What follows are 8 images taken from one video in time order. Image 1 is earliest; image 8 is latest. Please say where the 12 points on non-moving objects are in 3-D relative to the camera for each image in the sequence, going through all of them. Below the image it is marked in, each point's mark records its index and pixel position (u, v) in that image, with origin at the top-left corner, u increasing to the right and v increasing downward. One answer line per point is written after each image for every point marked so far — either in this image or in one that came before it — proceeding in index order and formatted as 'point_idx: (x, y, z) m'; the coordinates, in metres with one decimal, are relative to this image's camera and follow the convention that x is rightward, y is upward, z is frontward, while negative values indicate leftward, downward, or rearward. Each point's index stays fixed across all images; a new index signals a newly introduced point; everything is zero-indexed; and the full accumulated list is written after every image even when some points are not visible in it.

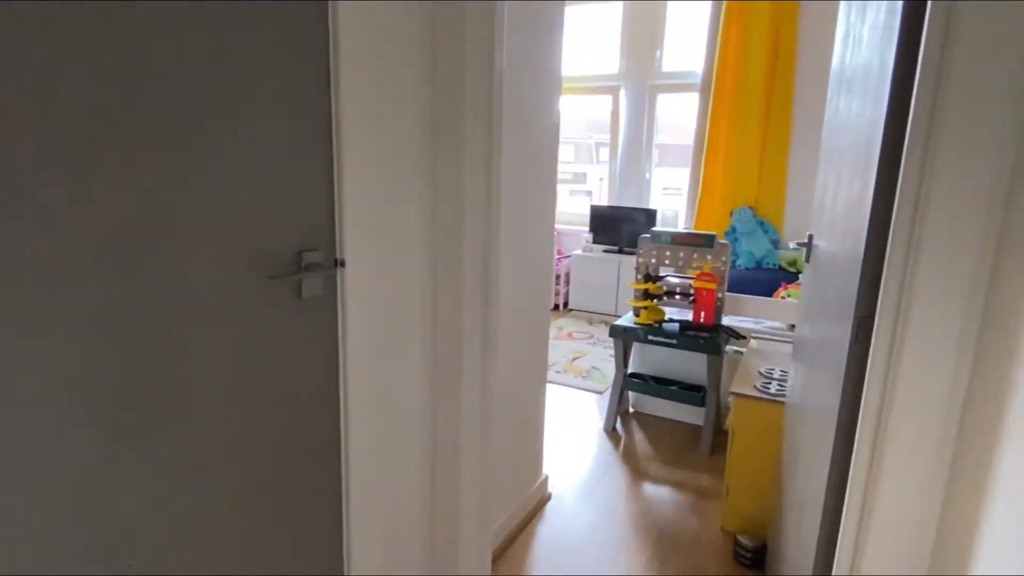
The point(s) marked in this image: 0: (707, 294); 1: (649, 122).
0: (+0.9, 0.0, +2.8) m
1: (+1.2, +1.5, +5.2) m
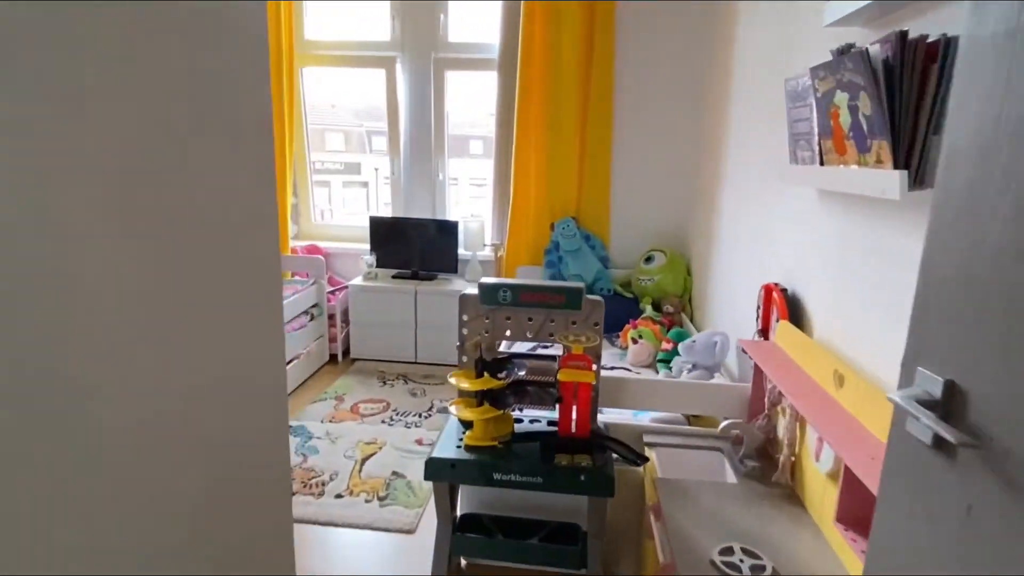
0: (+0.2, -0.3, +1.7) m
1: (-0.5, +1.2, +4.0) m
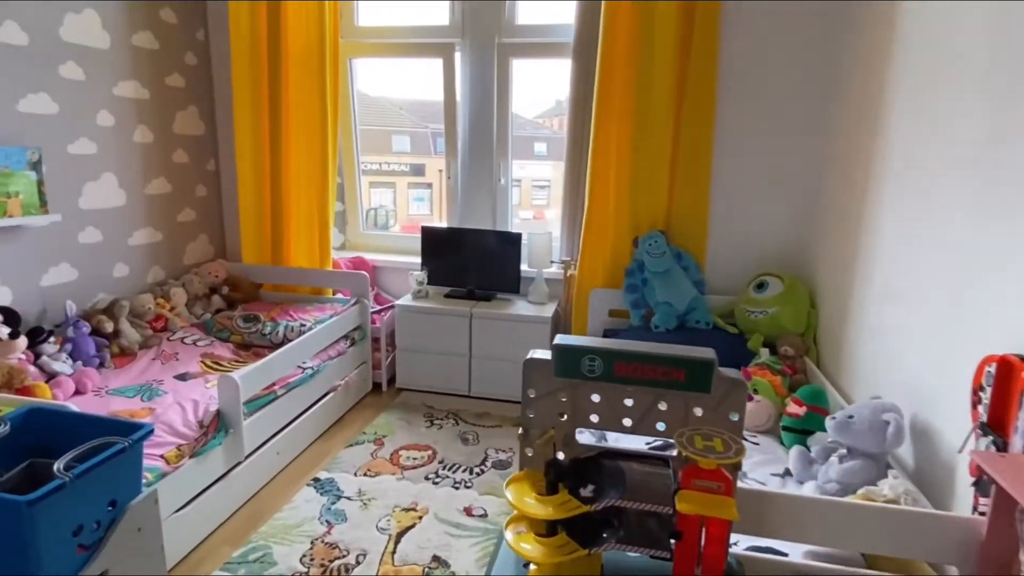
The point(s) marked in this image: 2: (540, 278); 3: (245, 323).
0: (+0.4, -0.4, +1.0) m
1: (-0.1, +1.1, +3.5) m
2: (+0.2, +0.1, +3.3) m
3: (-1.3, -0.2, +2.9) m
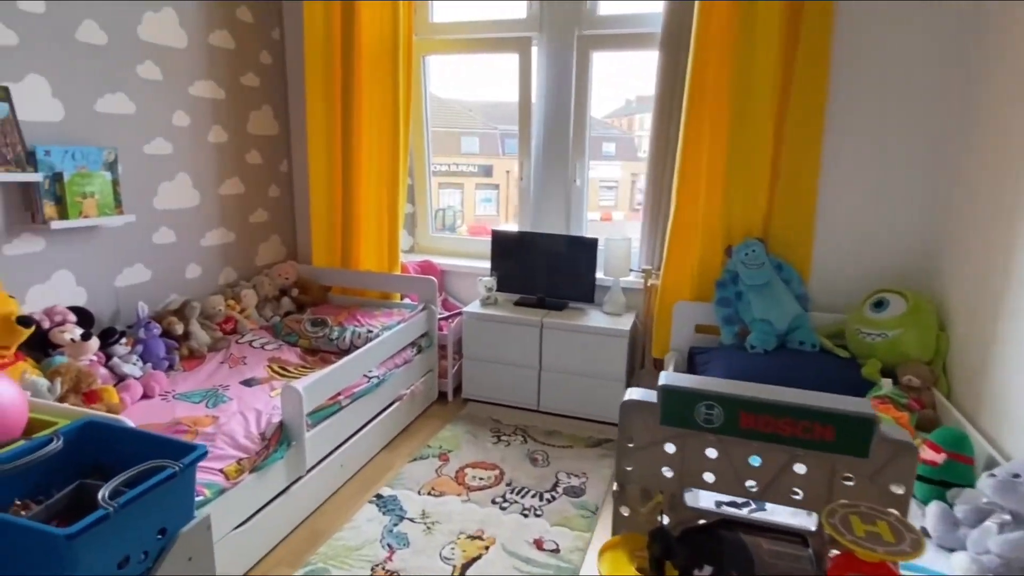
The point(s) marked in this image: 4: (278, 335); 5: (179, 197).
0: (+0.5, -0.5, +0.8) m
1: (+0.4, +1.0, +3.3) m
2: (+0.6, 0.0, +3.1) m
3: (-1.0, -0.2, +2.9) m
4: (-1.1, -0.2, +2.9) m
5: (-1.5, +0.4, +2.7) m
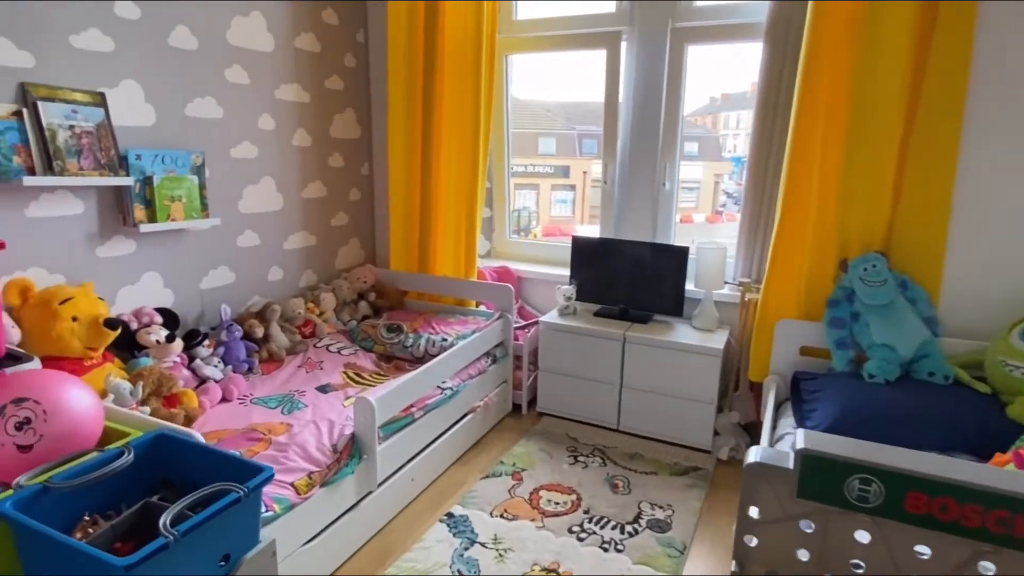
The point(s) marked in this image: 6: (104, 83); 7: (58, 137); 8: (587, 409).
0: (+0.6, -0.5, +0.6) m
1: (+0.8, +1.0, +3.0) m
2: (+1.0, -0.1, +2.8) m
3: (-0.6, -0.2, +2.8) m
4: (-0.8, -0.3, +2.8) m
5: (-1.1, +0.4, +2.7) m
6: (-1.4, +0.7, +2.0) m
7: (-1.4, +0.5, +1.8) m
8: (+0.4, -0.6, +2.9) m
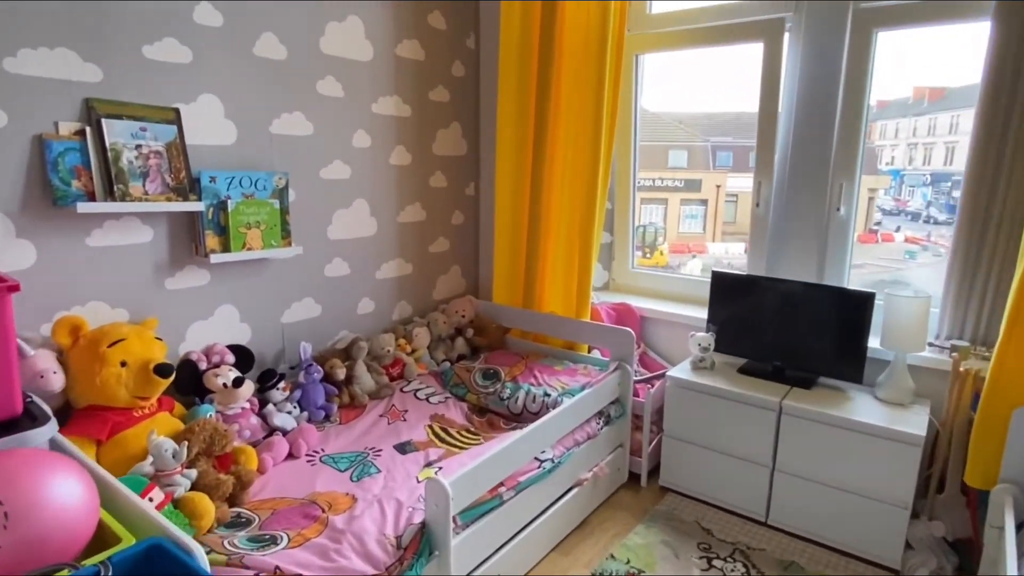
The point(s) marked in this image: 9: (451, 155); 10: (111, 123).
0: (+0.6, -0.7, 0.0) m
1: (+1.4, +0.8, +2.4) m
2: (+1.4, -0.3, +2.1) m
3: (-0.1, -0.4, +2.4) m
4: (-0.3, -0.4, +2.5) m
5: (-0.6, +0.3, +2.4) m
6: (-1.0, +0.6, +1.8) m
7: (-1.1, +0.4, +1.7) m
8: (+0.8, -0.8, +2.3) m
9: (-0.3, +0.6, +2.8) m
10: (-1.1, +0.5, +1.6) m
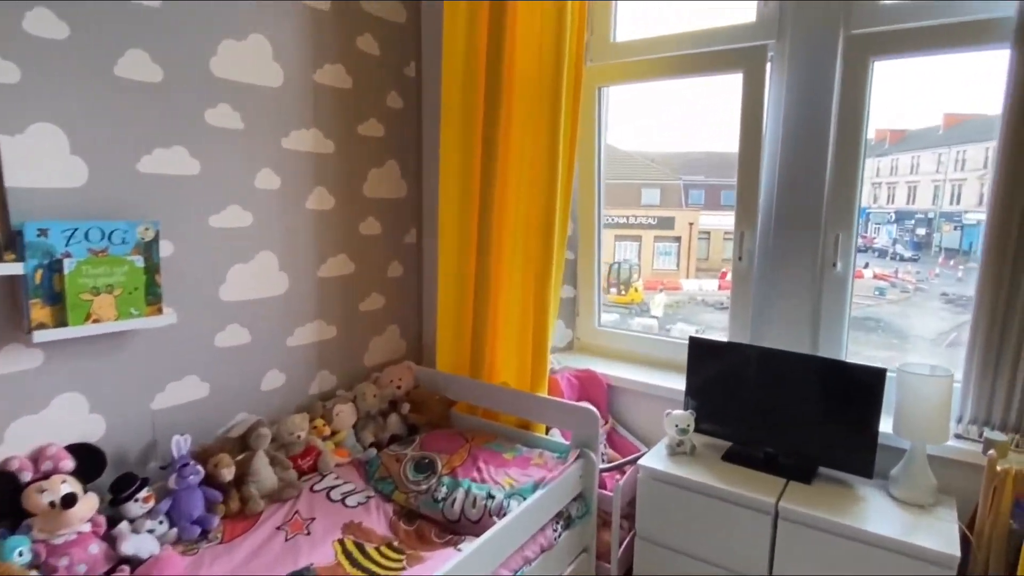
0: (+0.5, -0.8, -0.5) m
1: (+1.1, +0.5, +2.0) m
2: (+1.2, -0.5, +1.8) m
3: (-0.3, -0.6, +2.0) m
4: (-0.5, -0.7, +2.0) m
5: (-0.9, 0.0, +2.0) m
6: (-1.2, +0.4, +1.4) m
7: (-1.3, +0.2, +1.2) m
8: (+0.6, -1.0, +1.9) m
9: (-0.5, +0.4, +2.4) m
10: (-1.3, +0.3, +1.2) m
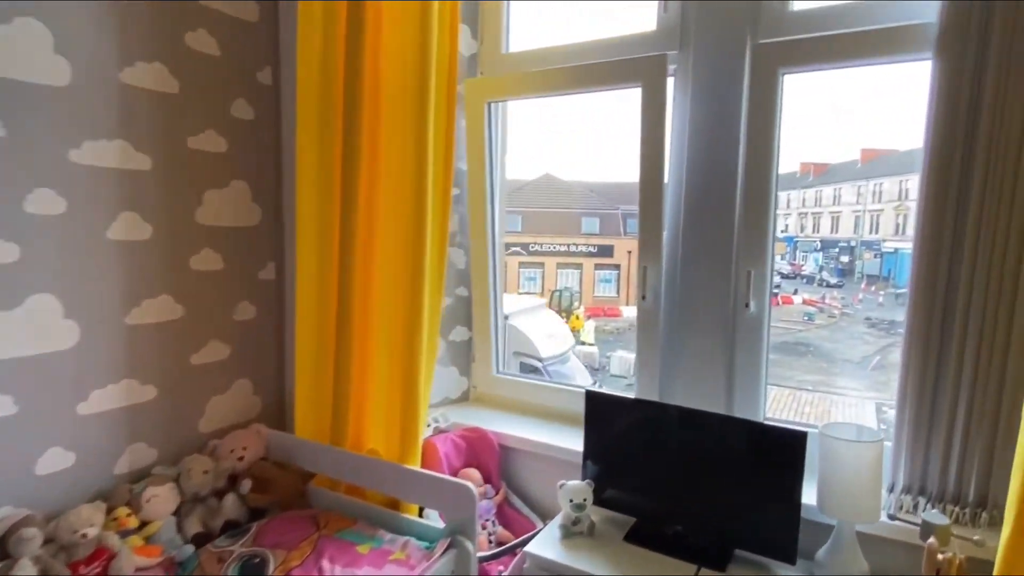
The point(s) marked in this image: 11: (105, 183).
0: (+0.3, -0.8, -0.8) m
1: (+0.7, +0.4, +1.8) m
2: (+0.8, -0.6, +1.5) m
3: (-0.7, -0.8, +1.5) m
4: (-0.9, -0.8, +1.6) m
5: (-1.3, -0.1, +1.5) m
6: (-1.6, +0.3, +0.9) m
7: (-1.6, +0.1, +0.7) m
8: (+0.3, -1.2, +1.5) m
9: (-1.0, +0.2, +2.0) m
10: (-1.6, +0.2, +0.7) m
11: (-1.1, +0.3, +1.7) m
